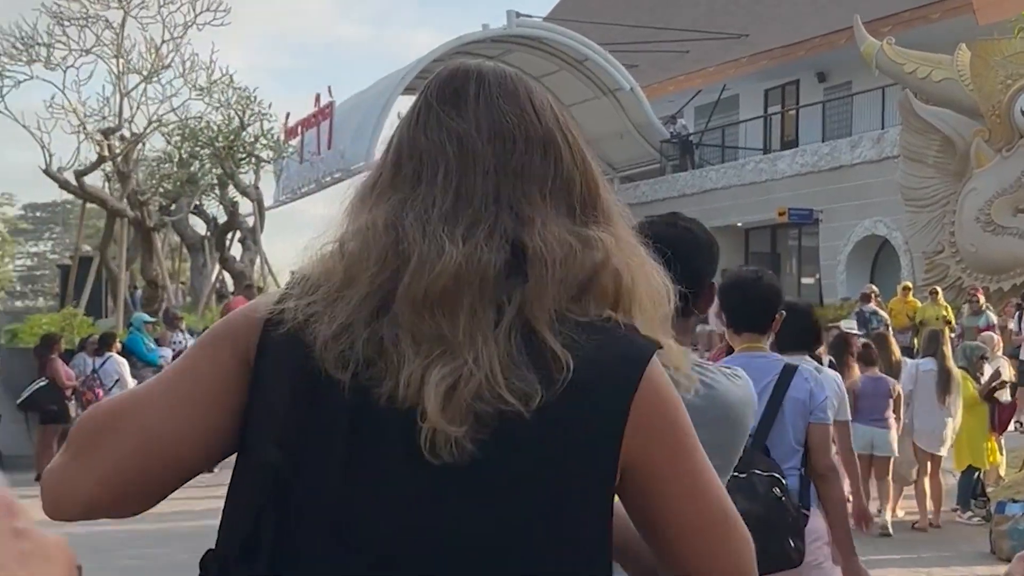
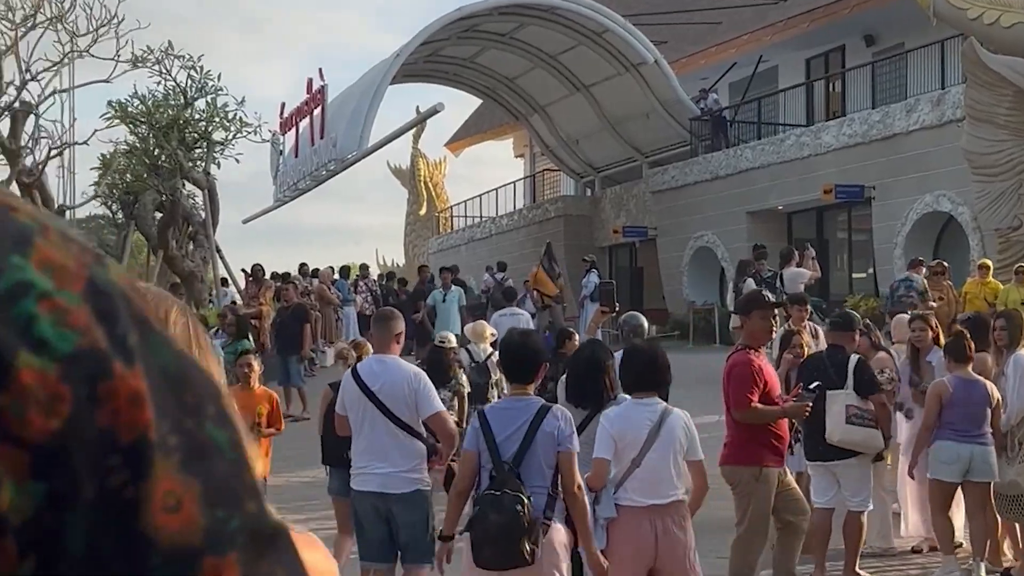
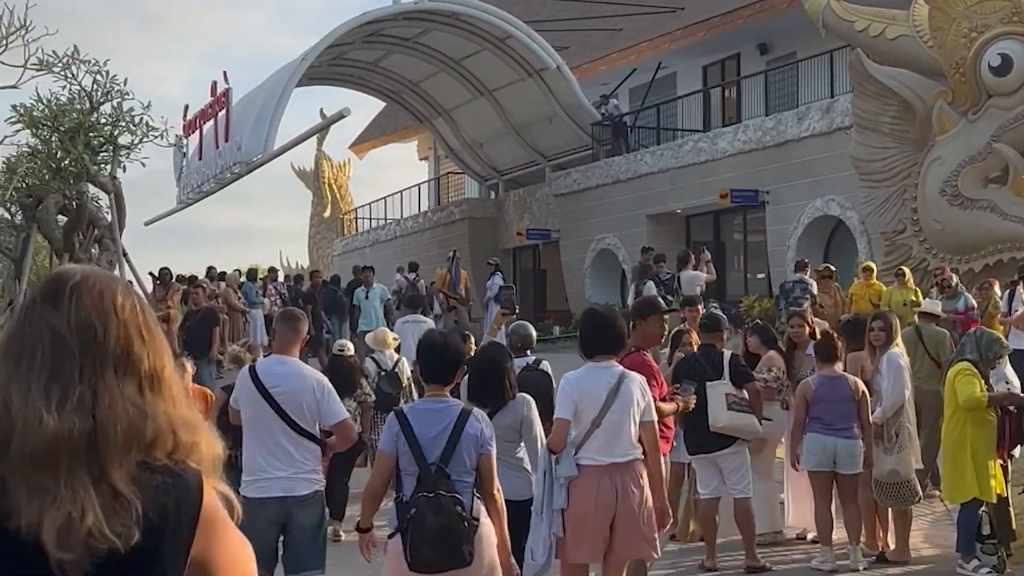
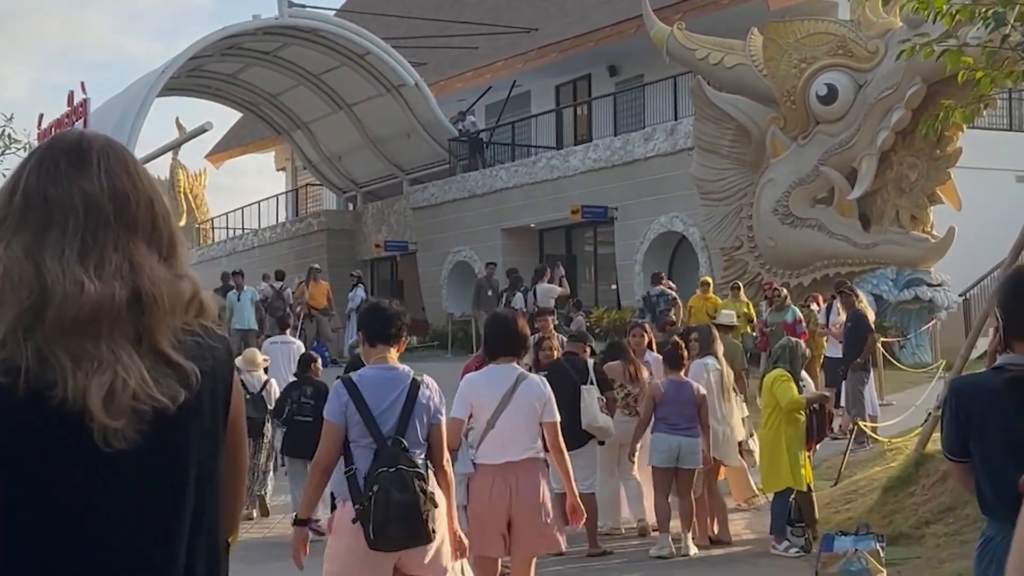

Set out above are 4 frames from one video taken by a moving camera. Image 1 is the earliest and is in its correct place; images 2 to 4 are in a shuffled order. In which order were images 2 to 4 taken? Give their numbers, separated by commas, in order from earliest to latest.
4, 3, 2
